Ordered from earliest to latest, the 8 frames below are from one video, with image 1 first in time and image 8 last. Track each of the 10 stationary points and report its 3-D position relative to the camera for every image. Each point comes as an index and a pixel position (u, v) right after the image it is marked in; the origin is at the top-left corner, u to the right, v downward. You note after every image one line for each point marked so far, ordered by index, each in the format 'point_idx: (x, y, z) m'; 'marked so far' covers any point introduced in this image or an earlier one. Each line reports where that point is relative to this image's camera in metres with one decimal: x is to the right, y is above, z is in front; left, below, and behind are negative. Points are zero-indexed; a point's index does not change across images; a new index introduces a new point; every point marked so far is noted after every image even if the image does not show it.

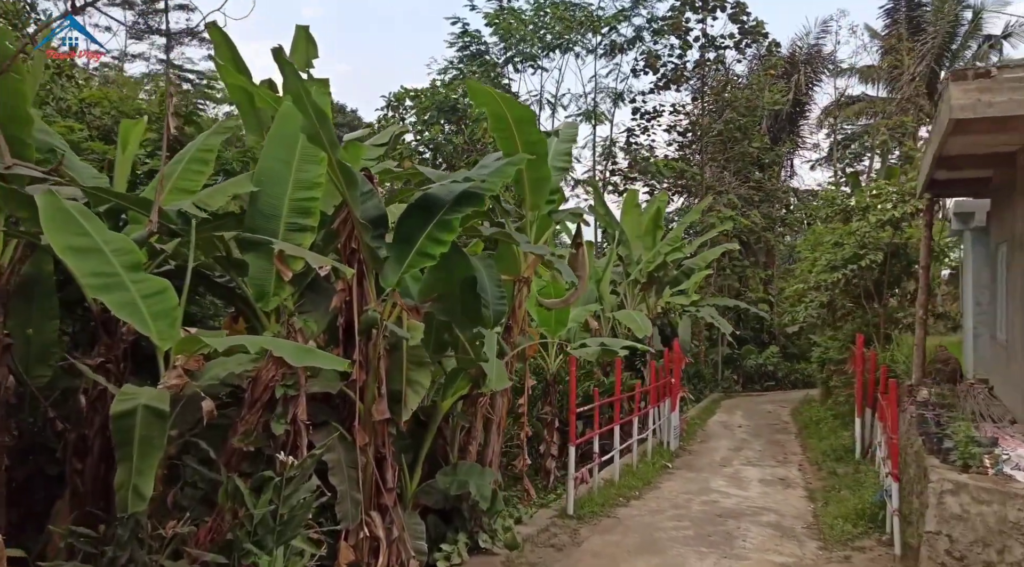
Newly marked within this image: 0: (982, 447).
0: (+3.0, -1.1, +5.1) m
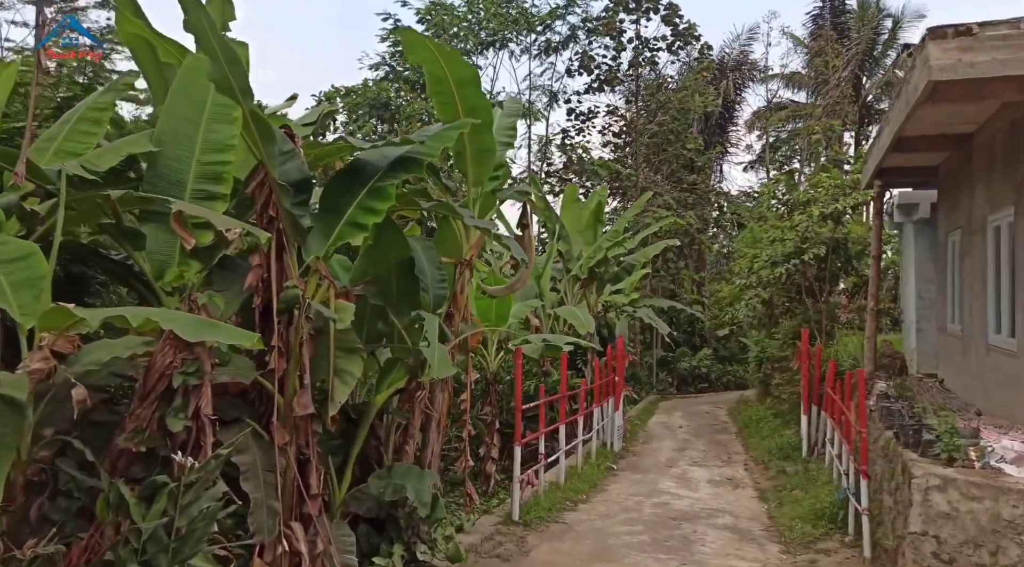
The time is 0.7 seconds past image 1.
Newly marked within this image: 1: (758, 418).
0: (+2.7, -0.9, +4.8) m
1: (+4.3, -2.4, +14.0) m
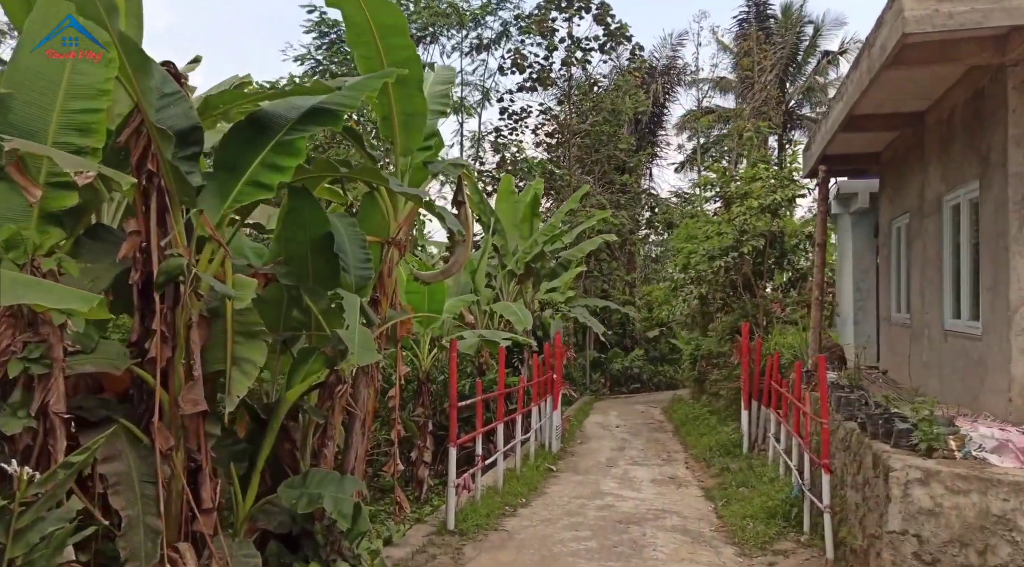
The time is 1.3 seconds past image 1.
0: (+2.4, -0.8, +4.4) m
1: (+3.1, -2.3, +13.7) m
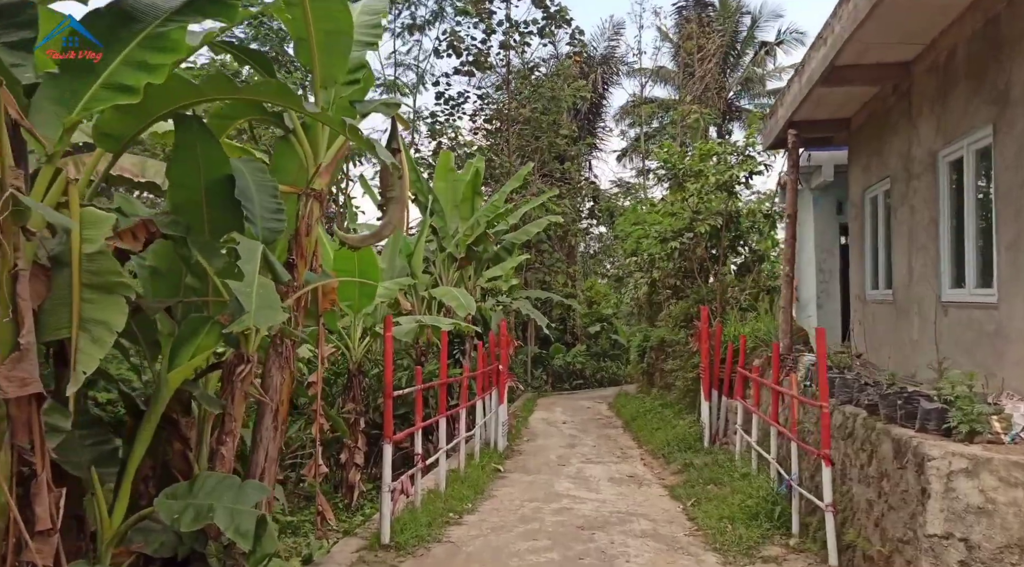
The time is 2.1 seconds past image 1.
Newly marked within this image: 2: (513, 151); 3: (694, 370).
0: (+2.1, -0.6, +3.7) m
1: (+2.2, -2.1, +13.0) m
2: (+0.1, +3.3, +19.5) m
3: (+2.5, -1.2, +10.9) m
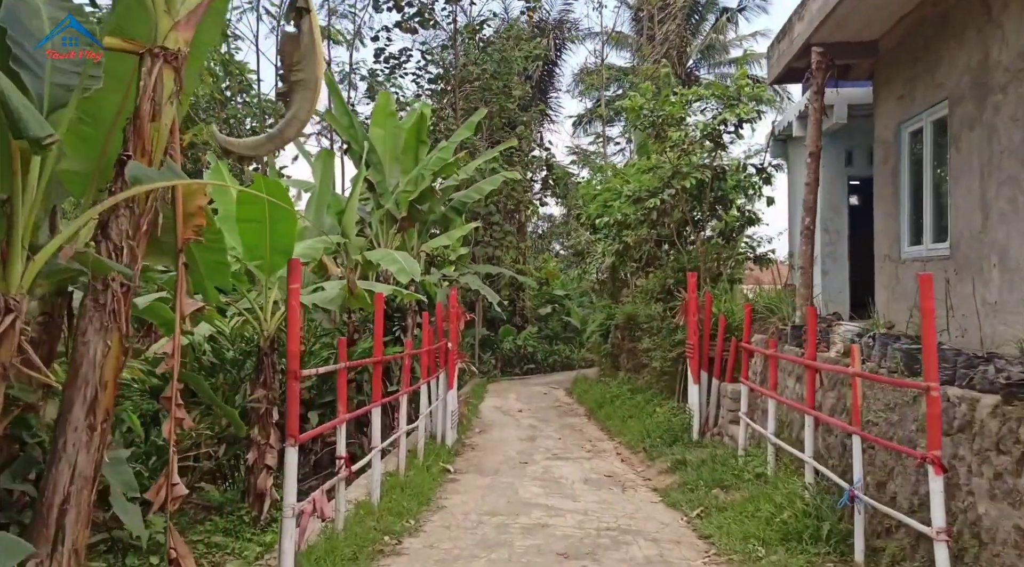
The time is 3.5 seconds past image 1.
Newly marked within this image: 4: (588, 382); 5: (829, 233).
0: (+2.1, -0.3, +2.2) m
1: (+1.4, -1.6, +11.6) m
2: (-1.1, +3.8, +17.8) m
3: (+1.9, -0.8, +9.5) m
4: (+1.4, -1.8, +15.0) m
5: (+3.2, +0.5, +8.2) m
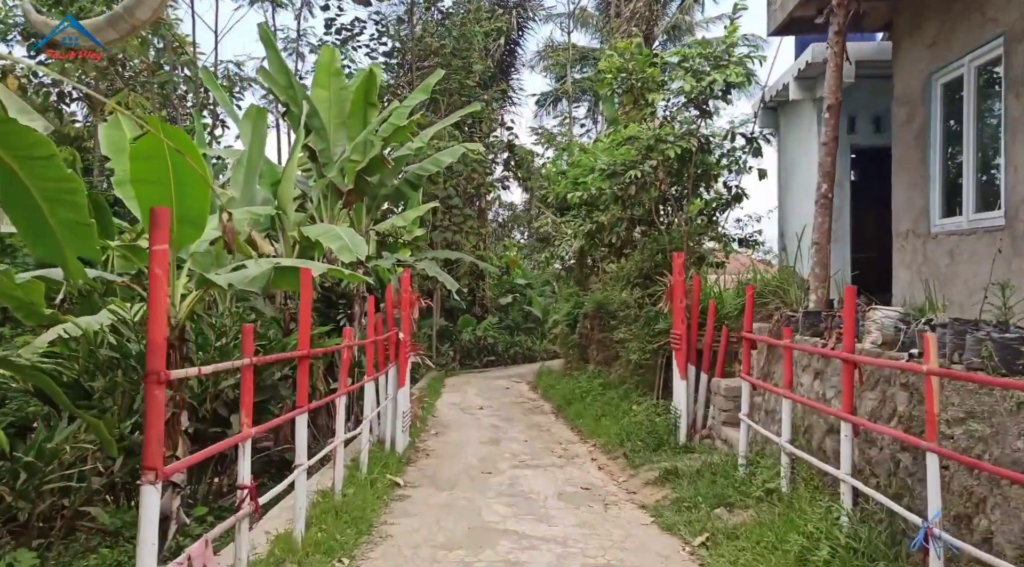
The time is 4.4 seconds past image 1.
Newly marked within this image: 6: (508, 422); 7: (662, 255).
0: (+2.0, -0.2, +1.3) m
1: (+0.9, -1.4, +10.6) m
2: (-1.9, +4.1, +16.7) m
3: (+1.5, -0.6, +8.6) m
4: (+0.7, -1.6, +14.0) m
5: (+2.9, +0.7, +7.3) m
6: (-0.1, -1.7, +9.9) m
7: (+1.7, +0.3, +9.4) m
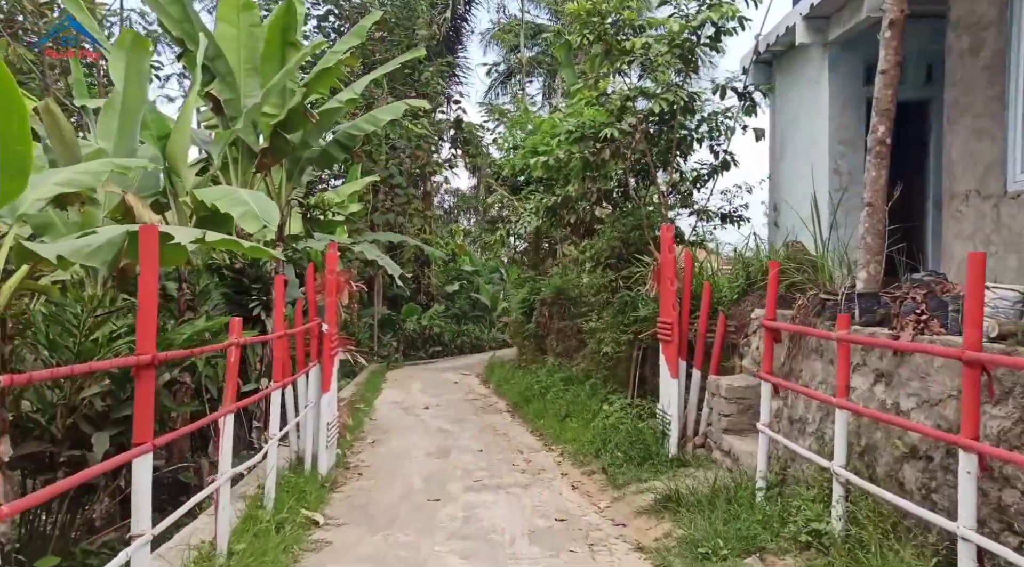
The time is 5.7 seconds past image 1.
0: (+2.1, -0.1, +0.1) m
1: (+0.3, -1.2, +9.3) m
2: (-2.9, +4.4, +15.1) m
3: (+1.1, -0.4, +7.3) m
4: (-0.1, -1.3, +12.7) m
5: (+2.5, +0.8, +6.1) m
6: (-0.6, -1.5, +8.5) m
7: (+1.2, +0.5, +8.1) m
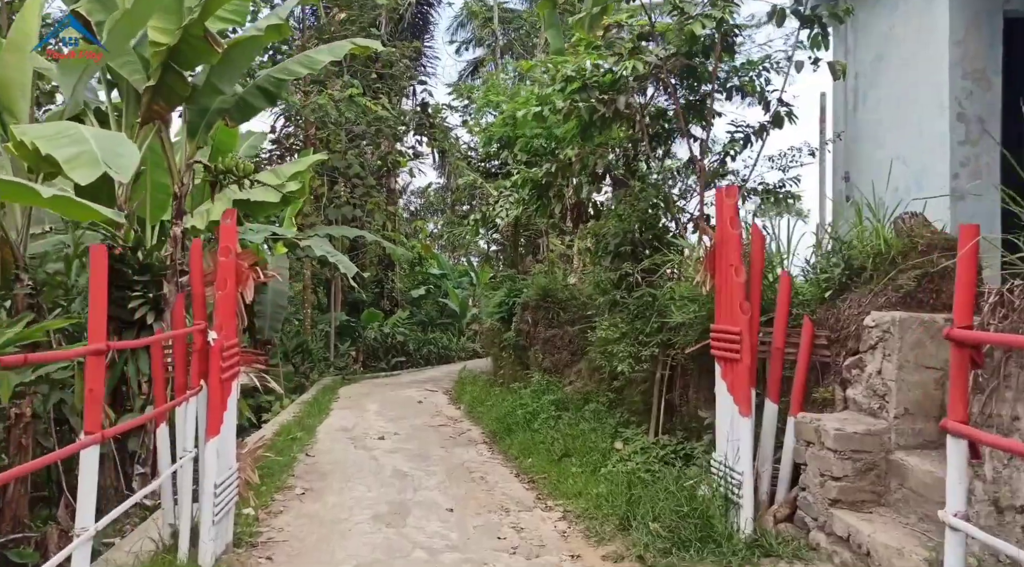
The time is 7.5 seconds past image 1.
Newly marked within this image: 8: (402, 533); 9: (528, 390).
0: (+2.2, 0.0, -1.8) m
1: (+0.1, -1.2, +7.3) m
2: (-3.3, +4.4, +13.0) m
3: (+0.9, -0.4, +5.4) m
4: (-0.4, -1.3, +10.7) m
5: (+2.5, +0.9, +4.2) m
6: (-0.7, -1.5, +6.5) m
7: (+1.1, +0.6, +6.2) m
8: (-0.6, -1.4, +4.5) m
9: (+0.2, -1.1, +8.1) m
